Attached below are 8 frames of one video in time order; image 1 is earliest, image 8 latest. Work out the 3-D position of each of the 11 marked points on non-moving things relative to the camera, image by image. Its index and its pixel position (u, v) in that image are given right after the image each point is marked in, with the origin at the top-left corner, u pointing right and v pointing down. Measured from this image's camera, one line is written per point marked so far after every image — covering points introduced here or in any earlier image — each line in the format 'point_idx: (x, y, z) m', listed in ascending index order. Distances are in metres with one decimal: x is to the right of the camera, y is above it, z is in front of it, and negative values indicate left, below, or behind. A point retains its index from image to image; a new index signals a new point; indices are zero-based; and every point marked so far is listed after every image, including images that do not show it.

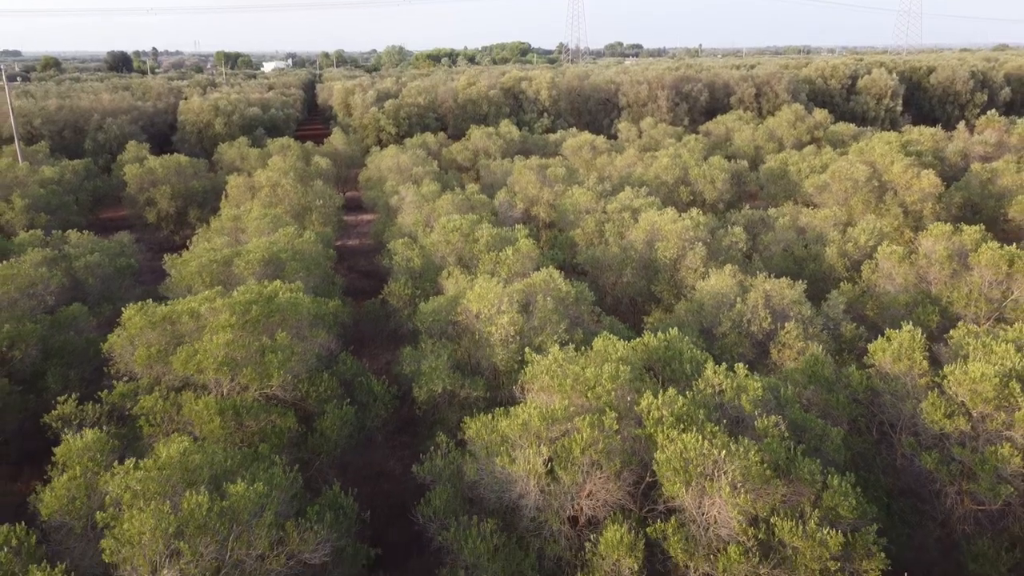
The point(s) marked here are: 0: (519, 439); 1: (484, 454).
0: (+0.1, -2.8, +15.8) m
1: (-0.5, -3.3, +16.2) m
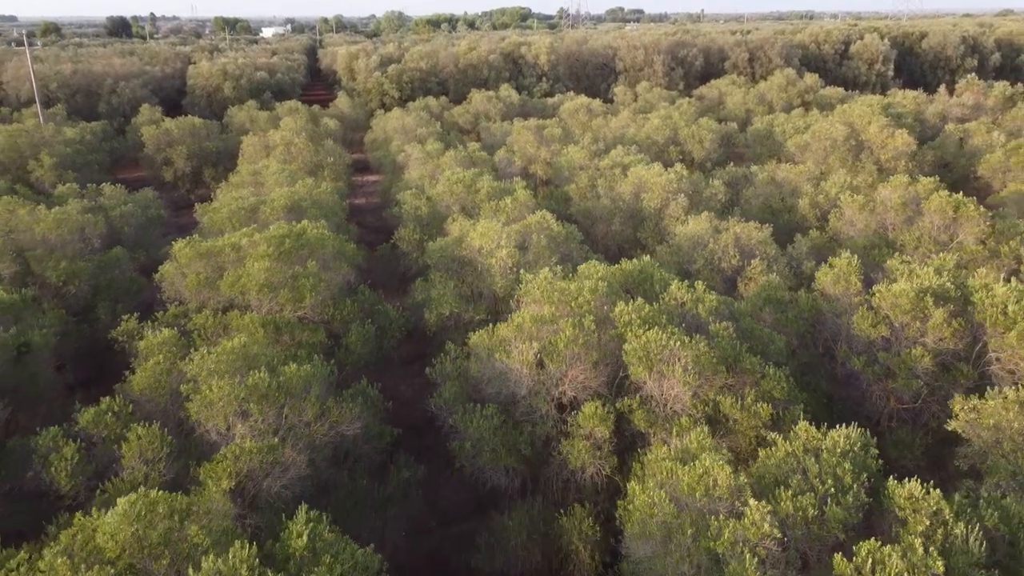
0: (+0.1, -1.1, +19.1) m
1: (-0.6, -1.6, +19.5) m
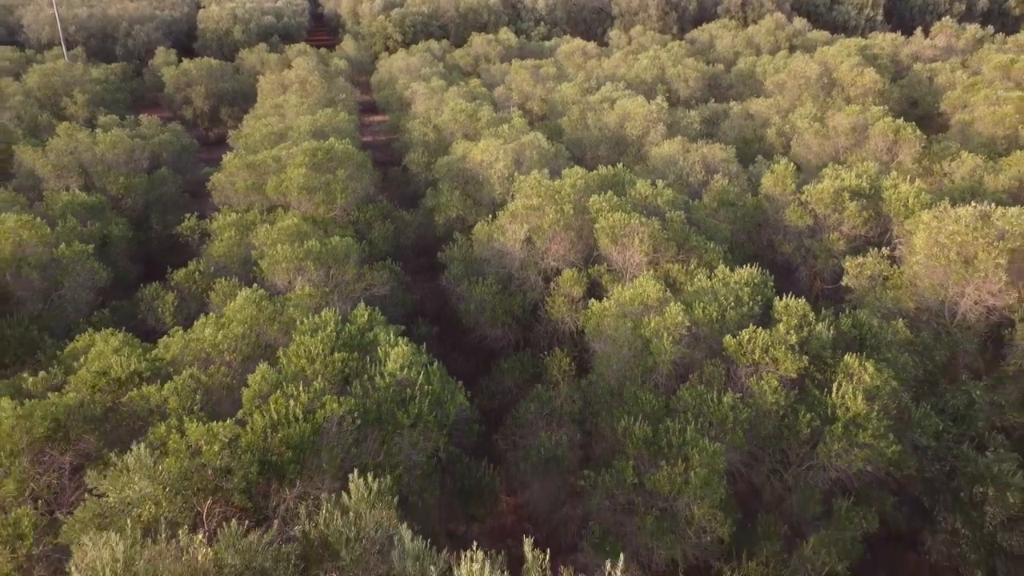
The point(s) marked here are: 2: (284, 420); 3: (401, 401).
0: (-0.1, +1.9, +23.8) m
1: (-0.8, +1.5, +24.2) m
2: (-3.1, -1.7, +11.1) m
3: (-1.7, -1.7, +12.5) m
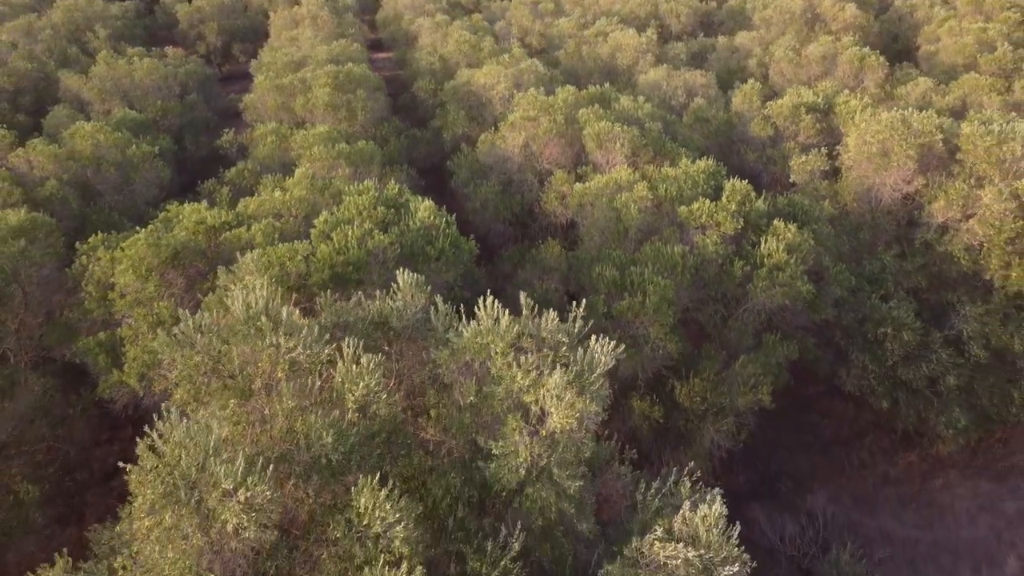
0: (-0.1, +5.3, +27.5) m
1: (-0.8, +5.0, +28.0) m
2: (-3.1, +0.8, +15.1) m
3: (-1.7, +1.0, +16.5) m
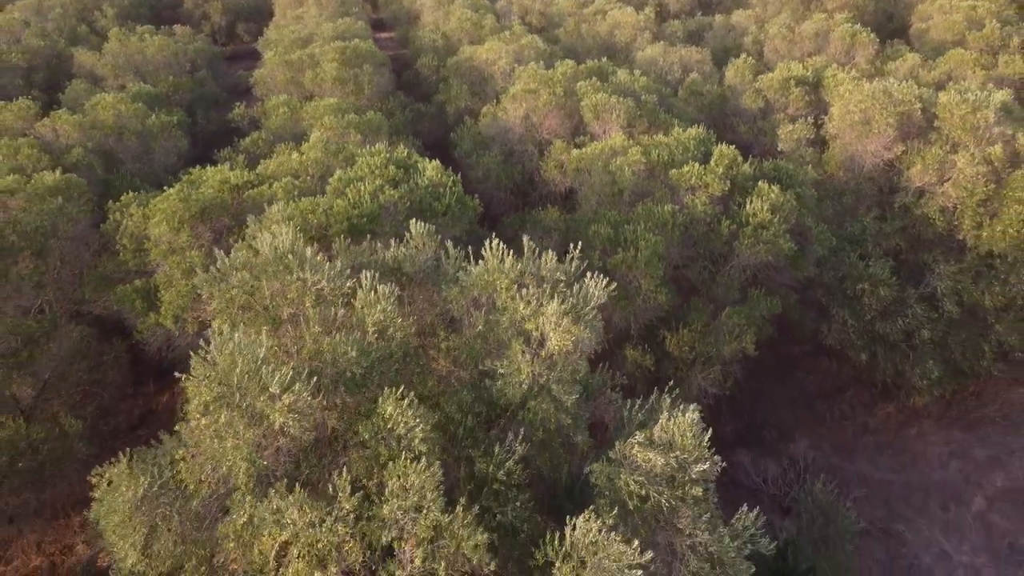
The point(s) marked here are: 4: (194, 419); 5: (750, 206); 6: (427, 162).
0: (0.0, +6.5, +28.7) m
1: (-0.7, +6.2, +29.2) m
2: (-3.1, +1.8, +16.4) m
3: (-1.7, +2.0, +17.8) m
4: (-4.2, -1.7, +10.7) m
5: (+5.8, +2.0, +19.8) m
6: (-2.0, +3.0, +18.9) m
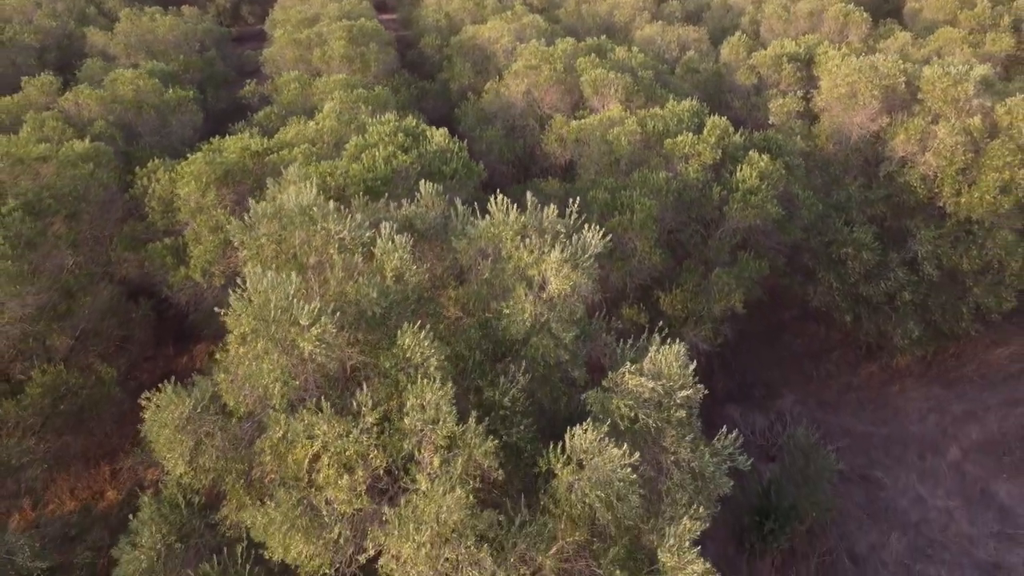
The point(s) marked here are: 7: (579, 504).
0: (0.0, +7.7, +29.8) m
1: (-0.6, +7.3, +30.3) m
2: (-3.0, +2.7, +17.6) m
3: (-1.6, +2.9, +18.9) m
4: (-4.1, -0.9, +12.0) m
5: (+5.9, +3.0, +20.9) m
6: (-1.9, +3.9, +20.1) m
7: (+0.8, -2.8, +10.5) m
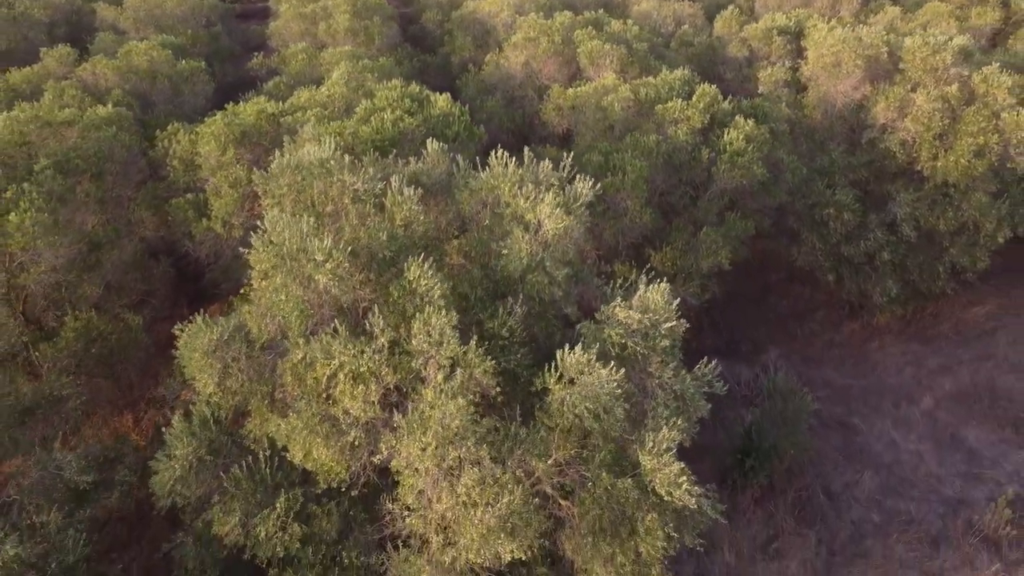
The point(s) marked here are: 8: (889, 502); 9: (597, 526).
0: (0.0, +9.0, +30.8) m
1: (-0.7, +8.7, +31.3) m
2: (-3.0, +3.8, +18.7) m
3: (-1.7, +4.0, +20.1) m
4: (-4.1, +0.1, +13.2) m
5: (+5.9, +4.1, +22.1) m
6: (-2.0, +5.1, +21.2) m
7: (+0.8, -1.9, +11.8) m
8: (+9.0, -5.1, +19.2) m
9: (+1.2, -3.5, +11.9) m
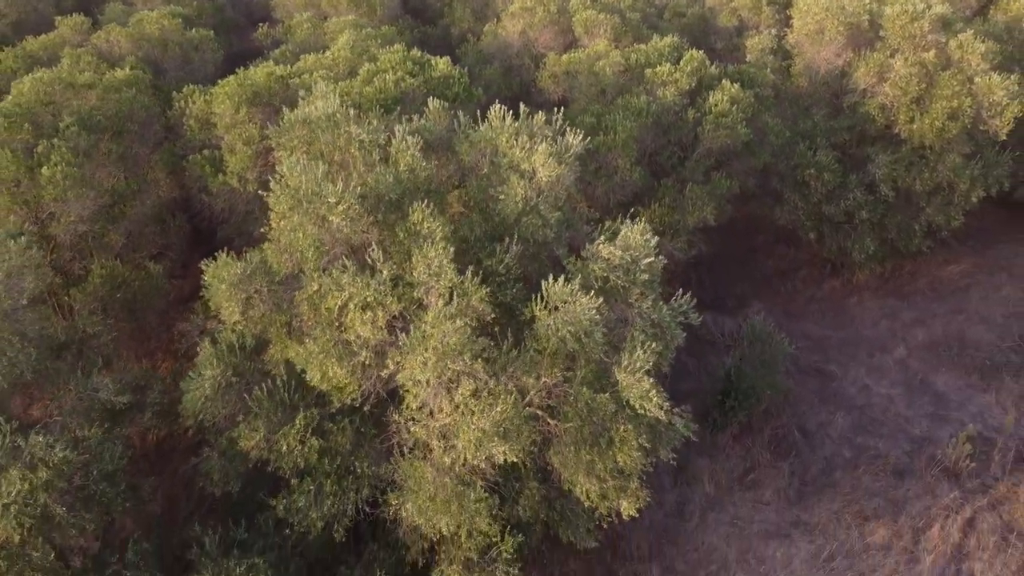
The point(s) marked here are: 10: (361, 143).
0: (-0.1, +10.5, +31.9) m
1: (-0.8, +10.2, +32.4) m
2: (-3.1, +5.0, +19.9) m
3: (-1.7, +5.3, +21.3) m
4: (-4.2, +1.1, +14.5) m
5: (+5.8, +5.4, +23.3) m
6: (-2.1, +6.3, +22.4) m
7: (+0.7, -0.8, +13.1) m
8: (+8.9, -3.9, +20.6) m
9: (+1.1, -2.5, +13.3) m
10: (-2.9, +2.8, +15.7) m
